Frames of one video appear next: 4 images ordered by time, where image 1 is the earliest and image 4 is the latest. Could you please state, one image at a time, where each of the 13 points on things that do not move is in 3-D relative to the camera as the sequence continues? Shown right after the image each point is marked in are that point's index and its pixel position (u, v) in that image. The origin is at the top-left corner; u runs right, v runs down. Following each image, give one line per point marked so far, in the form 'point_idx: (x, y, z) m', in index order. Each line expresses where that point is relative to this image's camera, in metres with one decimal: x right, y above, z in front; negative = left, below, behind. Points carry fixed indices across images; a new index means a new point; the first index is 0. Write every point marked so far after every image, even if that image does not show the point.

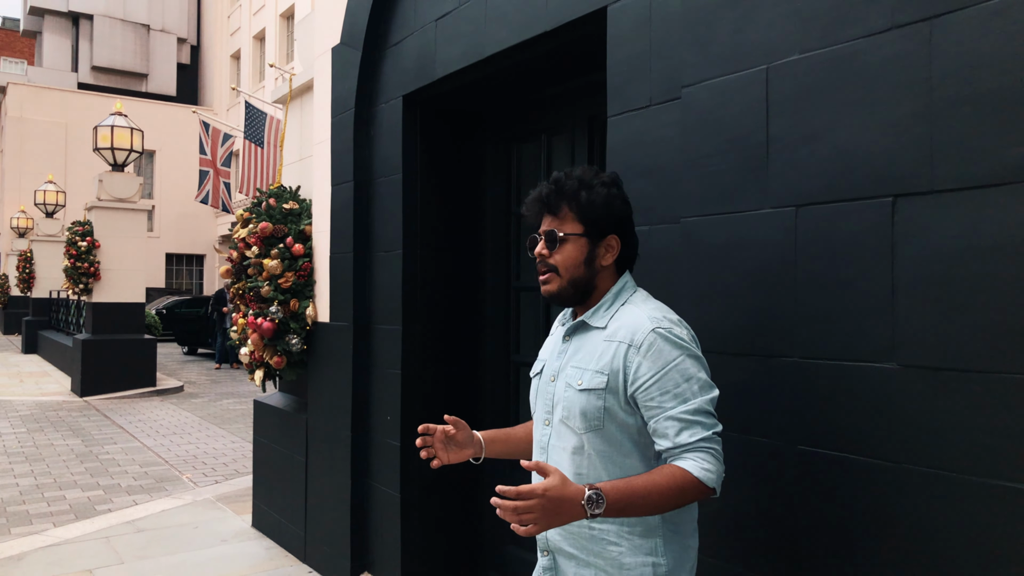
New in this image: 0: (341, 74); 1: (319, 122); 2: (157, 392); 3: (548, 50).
0: (-1.0, +1.2, +4.4) m
1: (-1.2, +1.0, +4.8) m
2: (-5.9, -1.7, +13.0) m
3: (+0.2, +1.0, +3.2) m
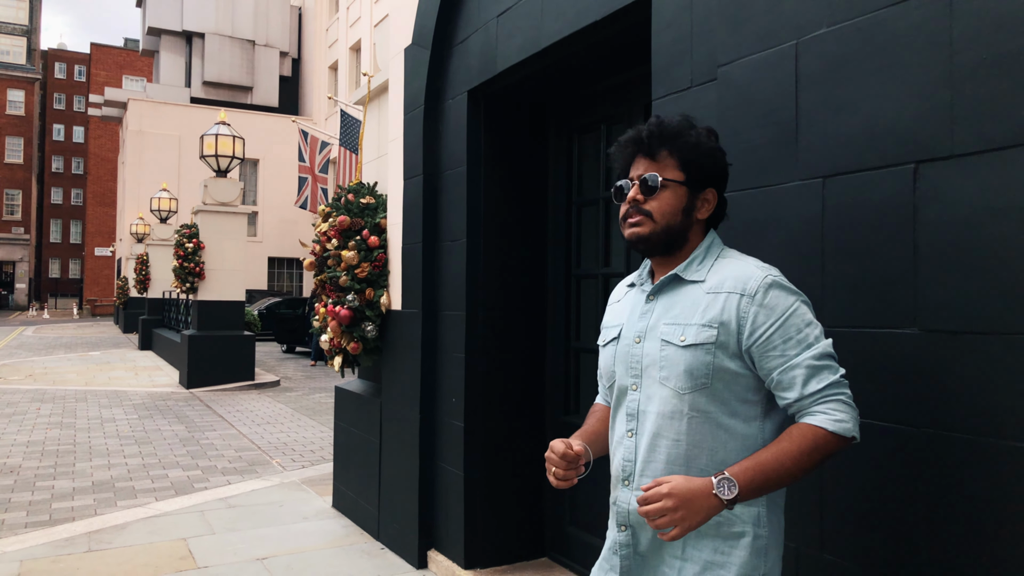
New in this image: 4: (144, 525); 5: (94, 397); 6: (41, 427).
0: (-0.6, +1.3, +4.6) m
1: (-0.8, +1.1, +5.0) m
2: (-4.5, -1.7, +13.7) m
3: (+0.4, +1.0, +3.3) m
4: (-2.6, -1.6, +5.5) m
5: (-6.7, -1.7, +12.6) m
6: (-5.8, -1.7, +9.7) m
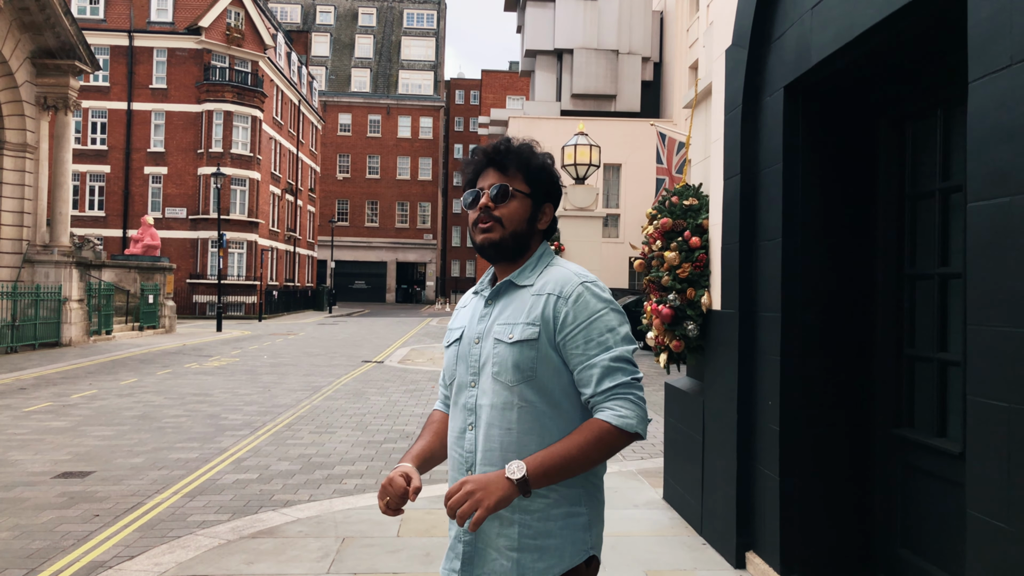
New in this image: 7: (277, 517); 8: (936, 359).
0: (+1.3, +1.3, +4.6) m
1: (+1.3, +1.1, +5.1) m
2: (+1.8, -1.7, +14.5) m
3: (+1.6, +1.0, +3.0) m
4: (-0.1, -1.6, +6.3) m
5: (-0.7, -1.7, +14.5) m
6: (-1.2, -1.7, +11.5) m
7: (-1.6, -1.6, +5.5) m
8: (+2.0, -0.3, +3.6) m
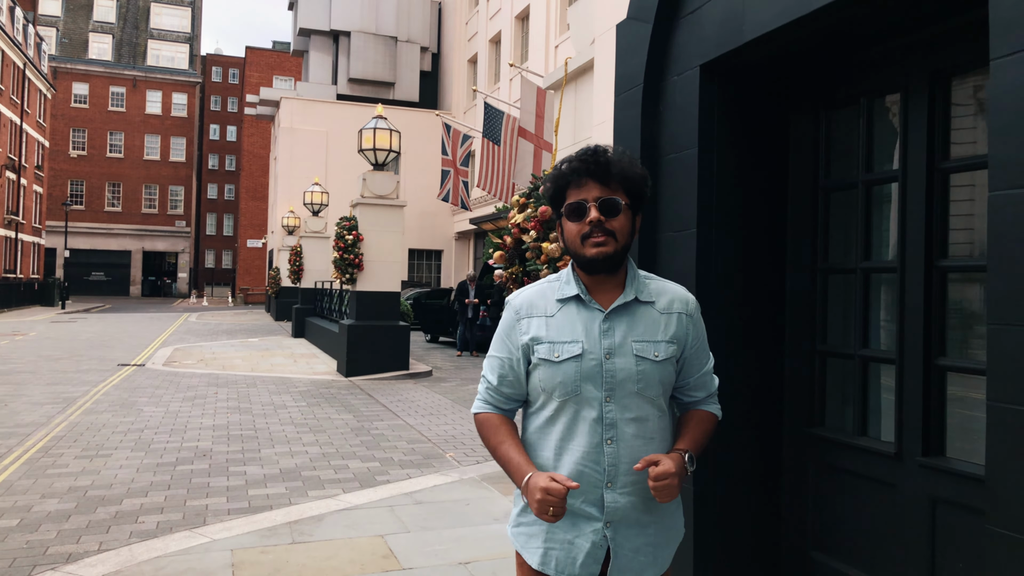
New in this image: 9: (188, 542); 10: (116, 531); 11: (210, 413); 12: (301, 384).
0: (+0.6, +1.3, +4.3) m
1: (+0.5, +1.1, +4.7) m
2: (-1.8, -1.5, +13.8) m
3: (+1.4, +1.0, +2.8) m
4: (-1.2, -1.6, +5.4) m
5: (-4.2, -1.6, +13.1) m
6: (-3.7, -1.6, +10.1) m
7: (-2.4, -1.6, +4.2) m
8: (+1.6, -0.3, +3.5) m
9: (-2.0, -1.6, +4.9) m
10: (-2.6, -1.6, +5.1) m
11: (-3.8, -1.6, +10.0) m
12: (-3.5, -1.6, +12.9) m
